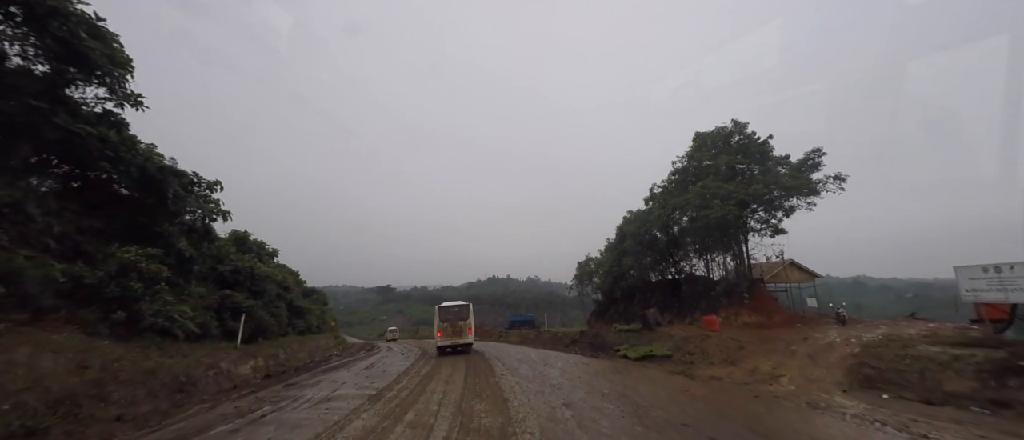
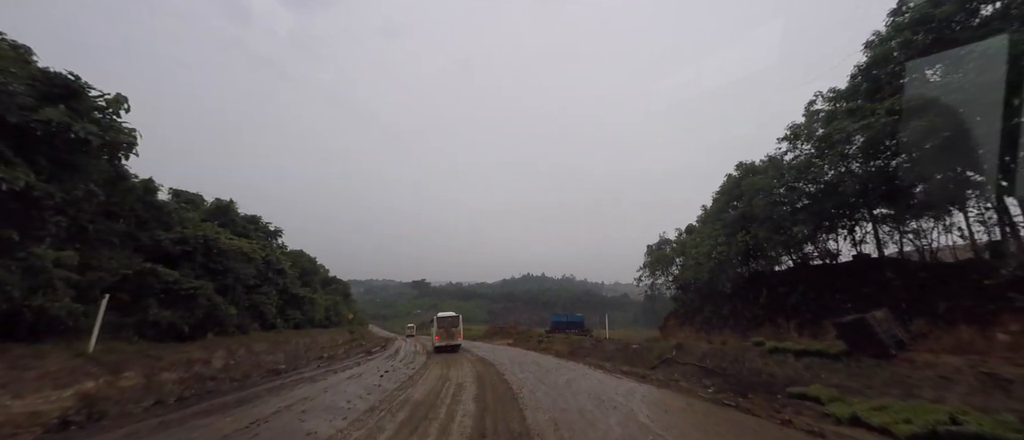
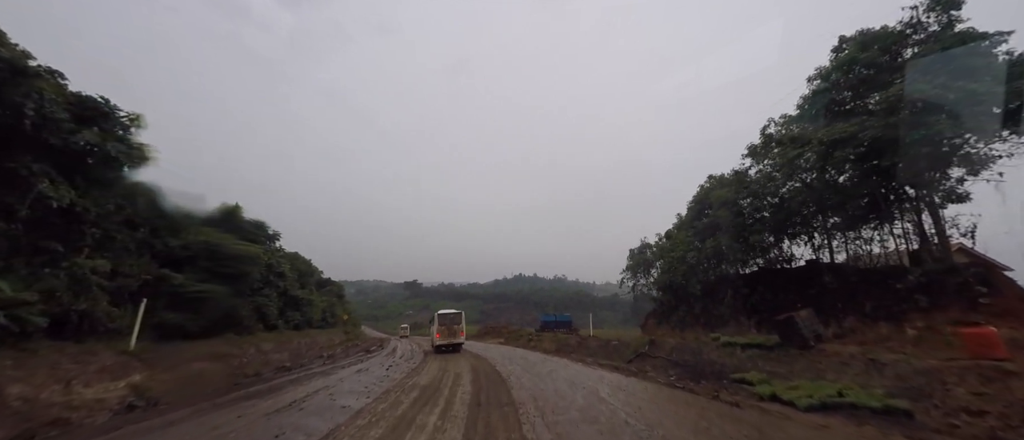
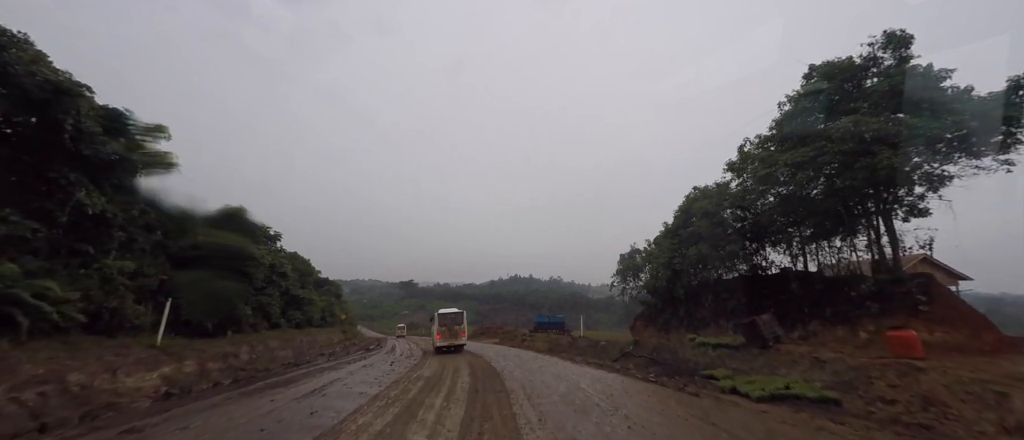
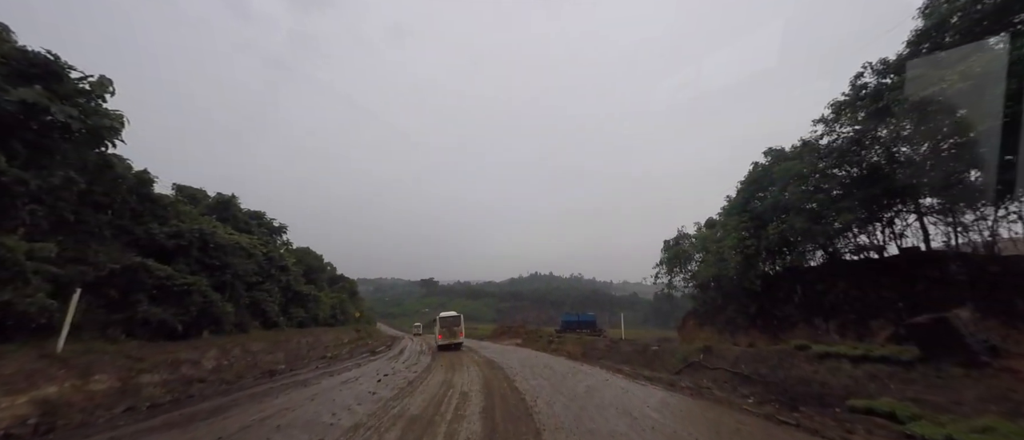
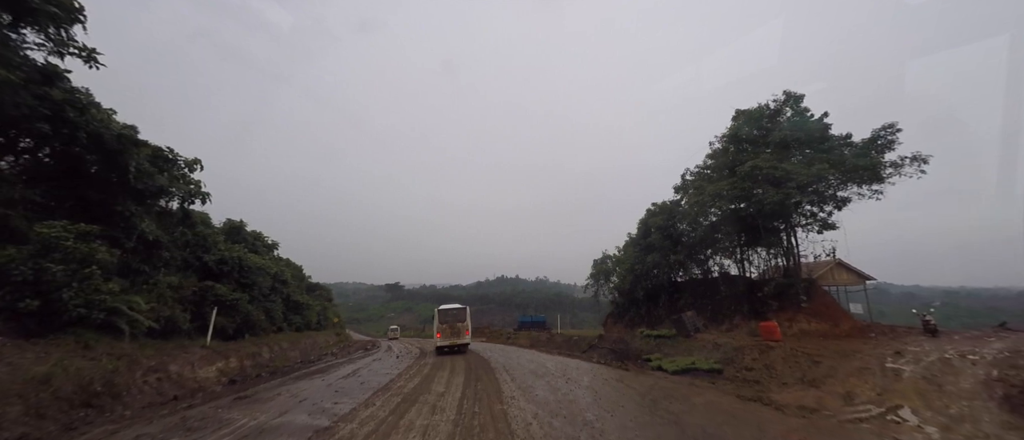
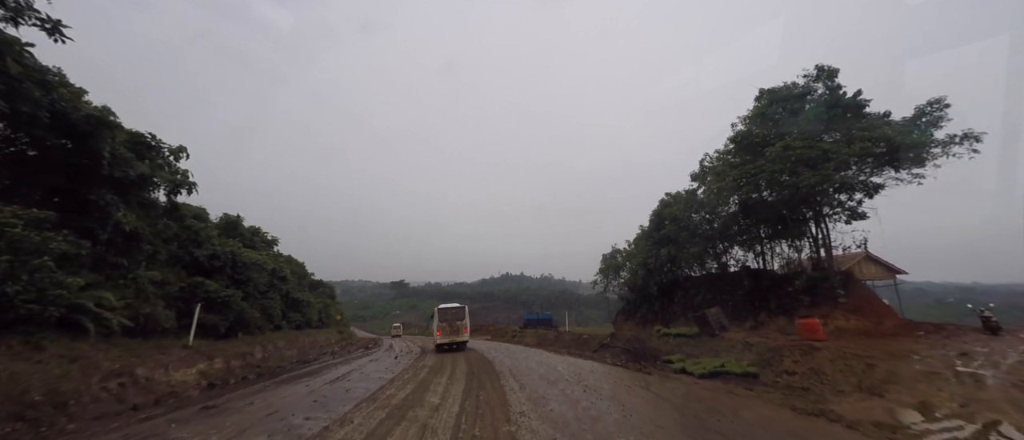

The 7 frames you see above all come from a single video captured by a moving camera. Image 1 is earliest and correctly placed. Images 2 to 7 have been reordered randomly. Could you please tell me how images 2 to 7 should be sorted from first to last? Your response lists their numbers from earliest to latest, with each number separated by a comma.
6, 7, 4, 3, 2, 5
